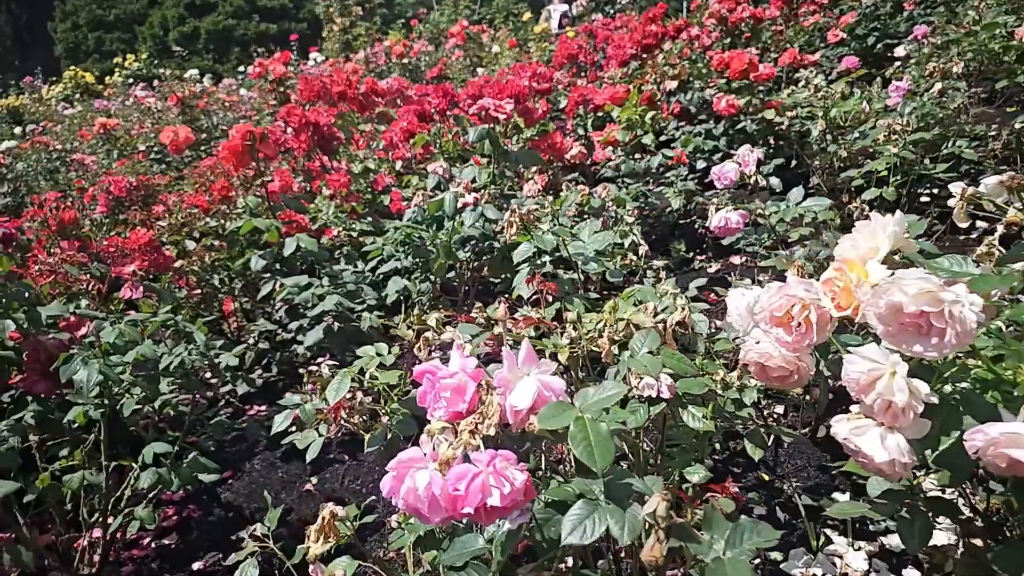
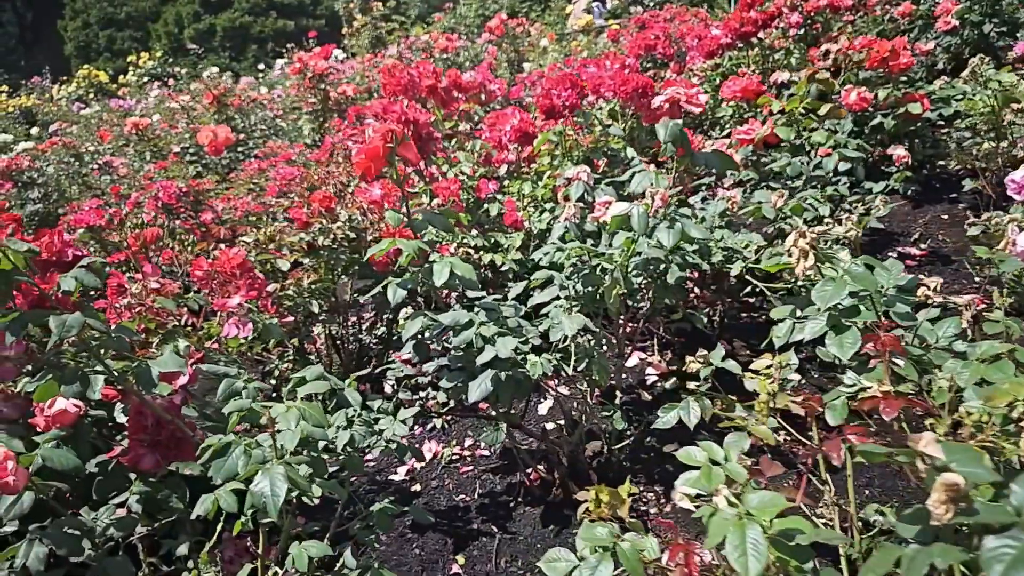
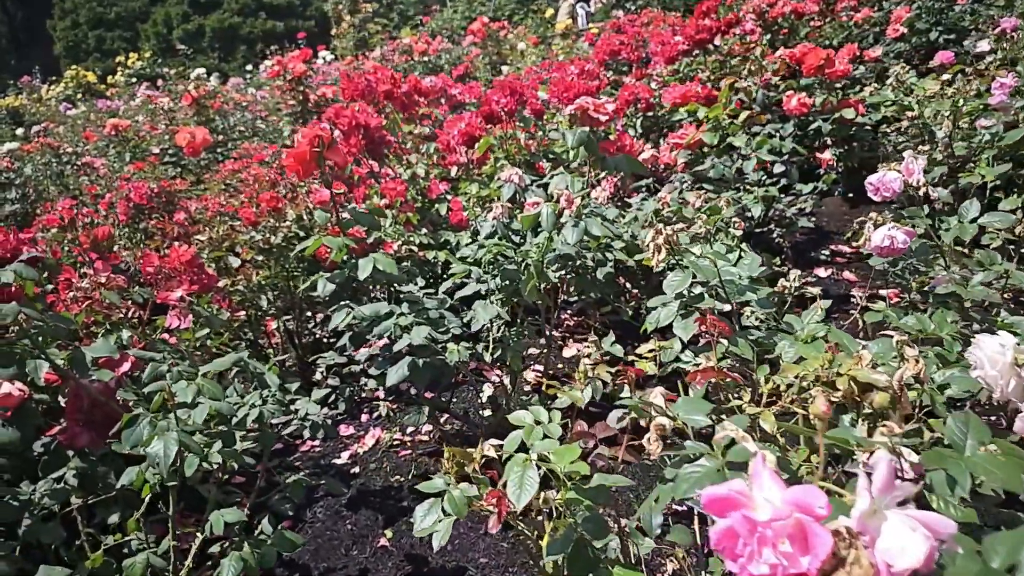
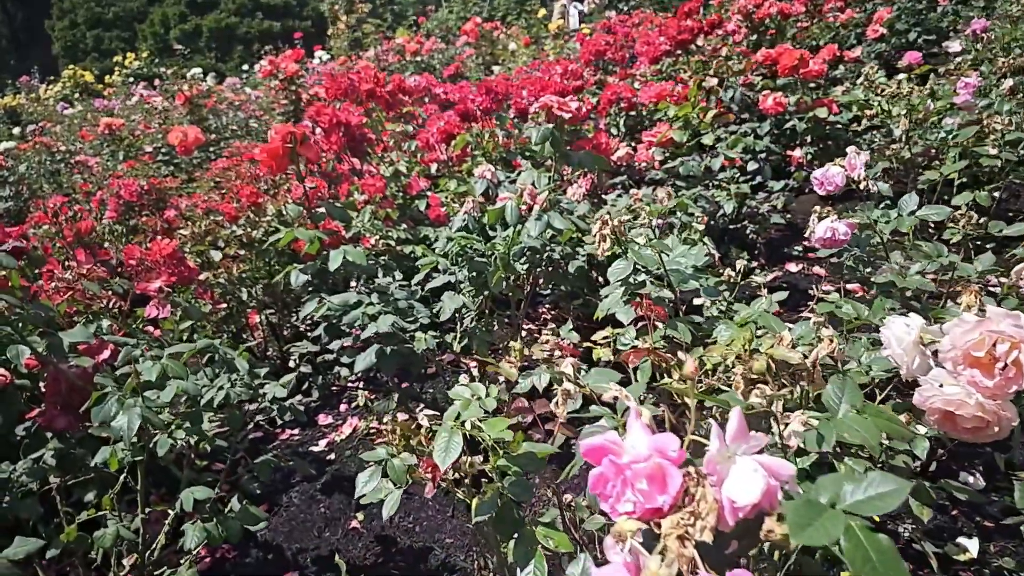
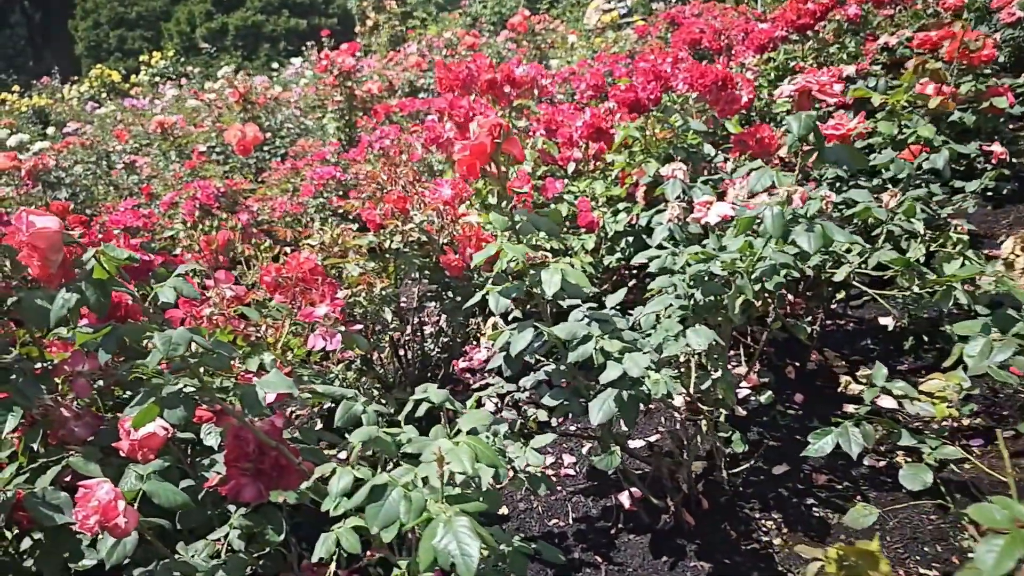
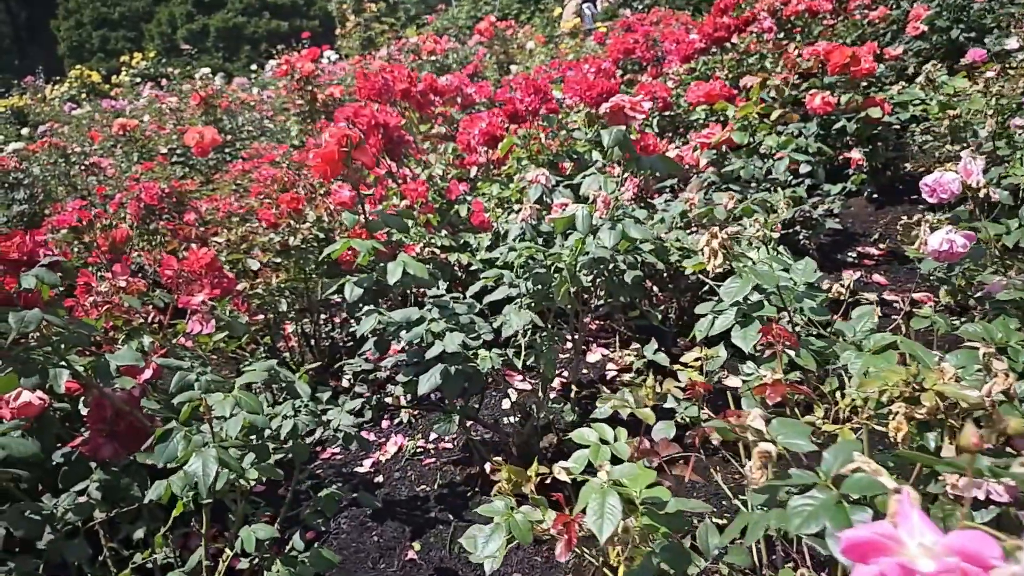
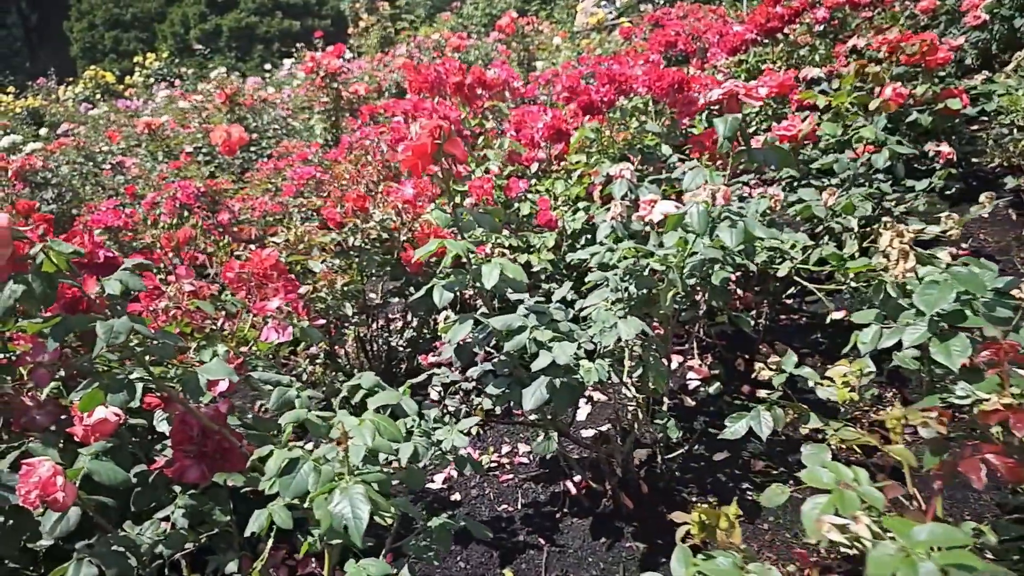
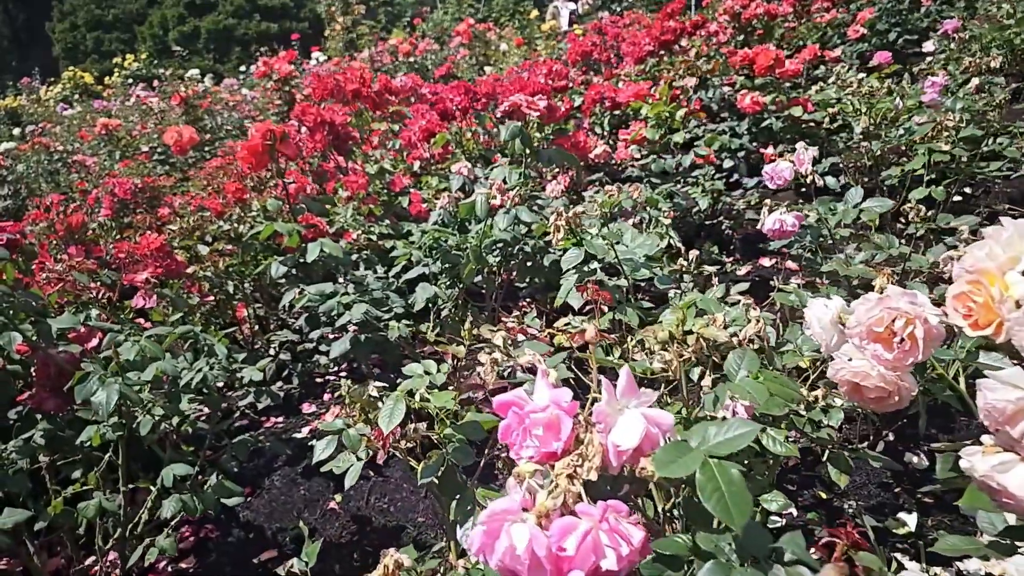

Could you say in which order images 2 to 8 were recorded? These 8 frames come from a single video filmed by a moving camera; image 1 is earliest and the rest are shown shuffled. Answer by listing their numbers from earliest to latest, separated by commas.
8, 4, 3, 6, 2, 7, 5
